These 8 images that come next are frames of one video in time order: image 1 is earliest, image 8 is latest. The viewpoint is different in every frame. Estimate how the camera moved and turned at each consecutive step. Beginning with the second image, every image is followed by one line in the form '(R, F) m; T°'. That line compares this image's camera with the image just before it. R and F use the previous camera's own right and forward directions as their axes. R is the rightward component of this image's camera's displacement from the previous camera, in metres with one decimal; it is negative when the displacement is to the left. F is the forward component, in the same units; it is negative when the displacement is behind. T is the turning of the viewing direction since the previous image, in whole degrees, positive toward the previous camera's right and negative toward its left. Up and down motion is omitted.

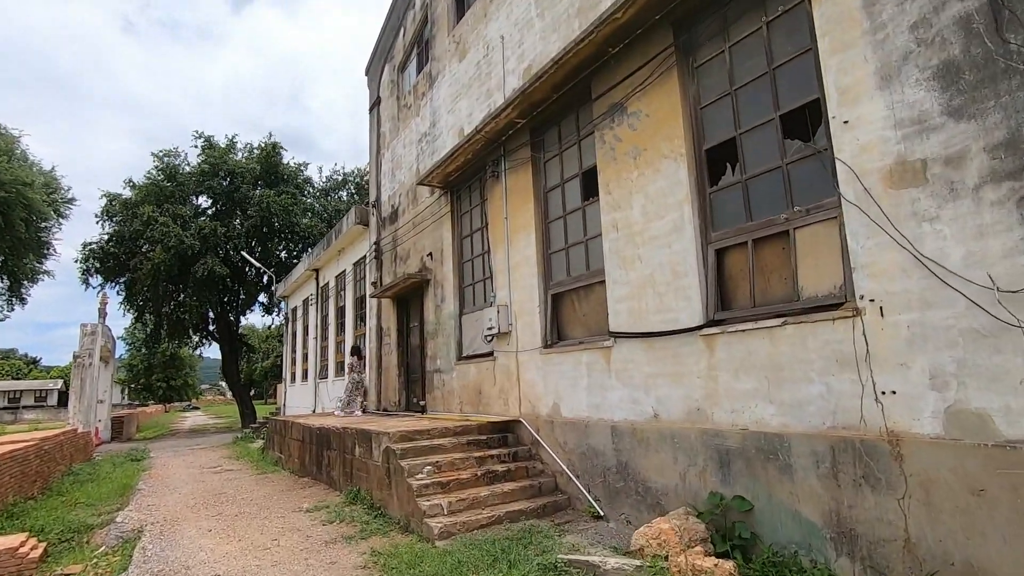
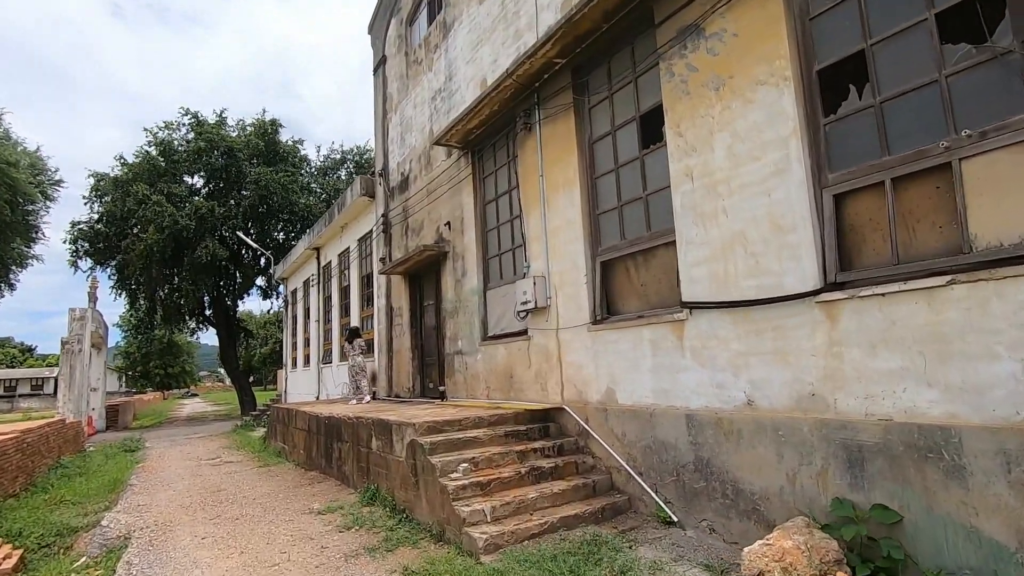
(-0.5, +1.0) m; 0°
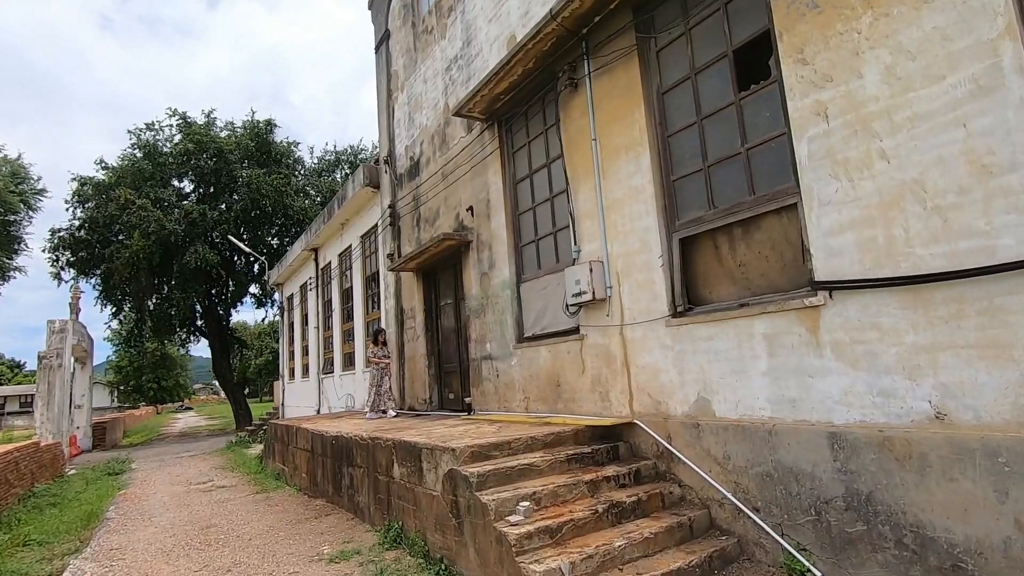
(-0.6, +1.3) m; +1°
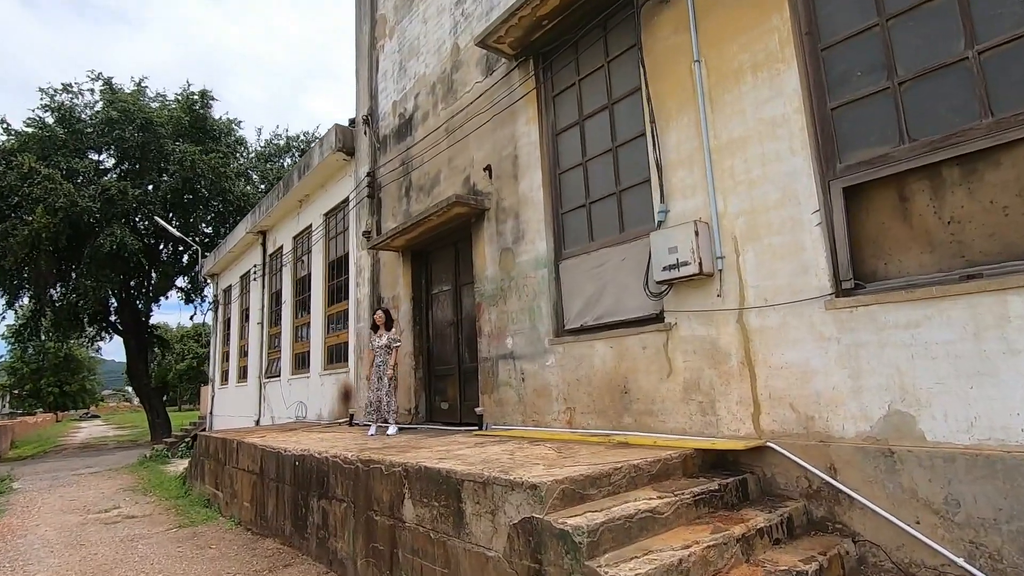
(-1.0, +1.7) m; +6°
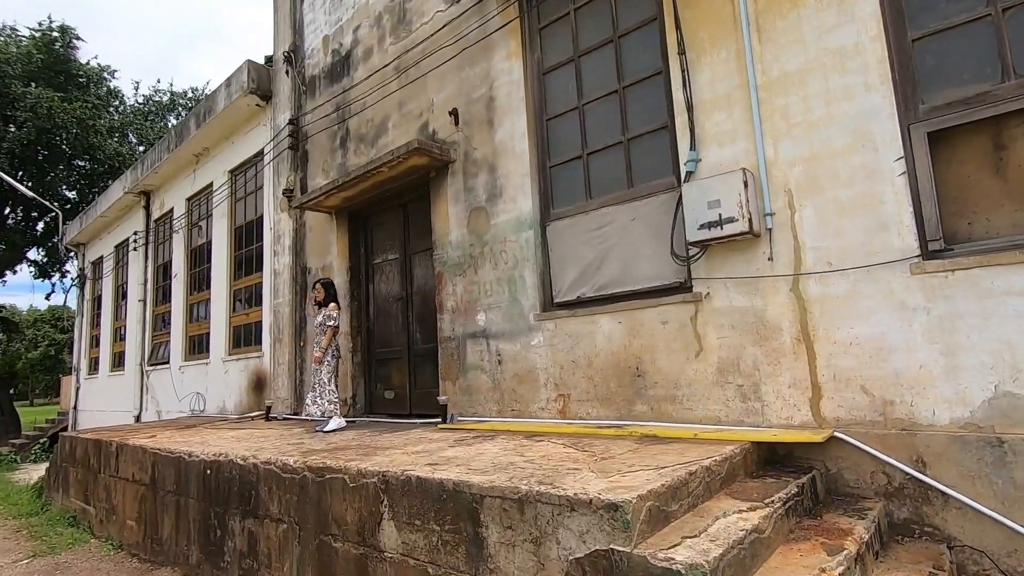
(-0.6, +1.0) m; +10°
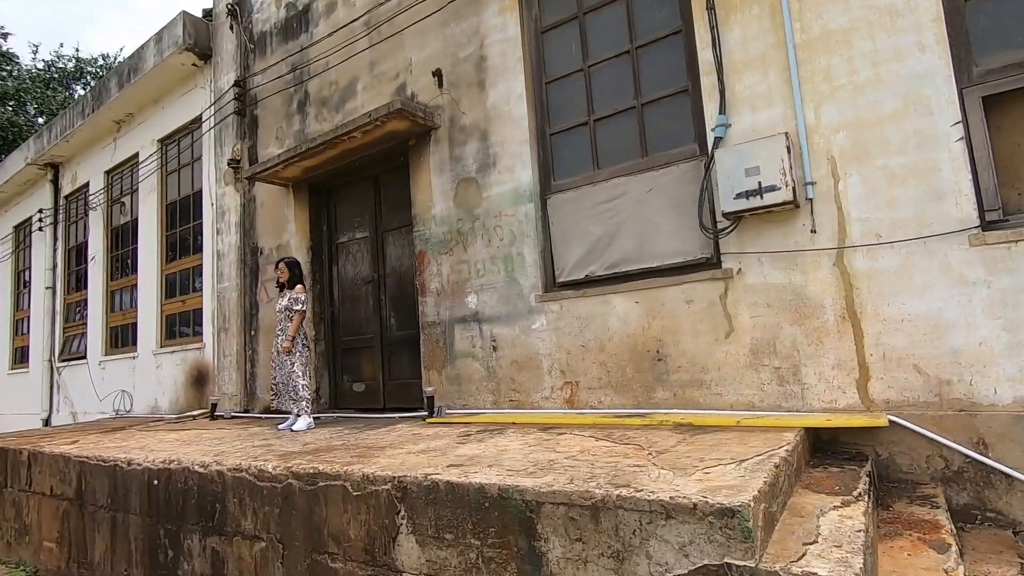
(-0.5, +0.5) m; +7°
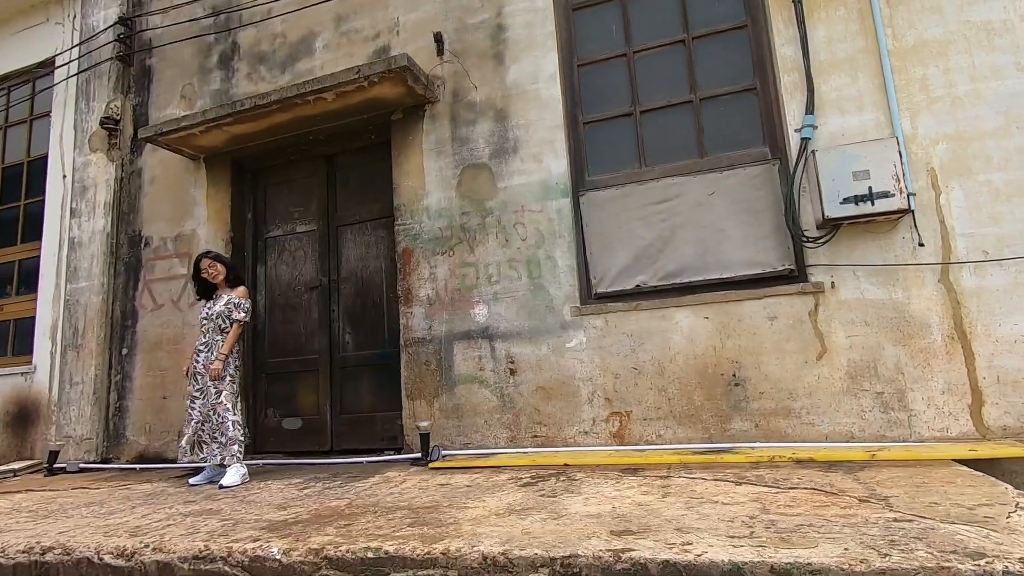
(-1.1, +0.9) m; +16°
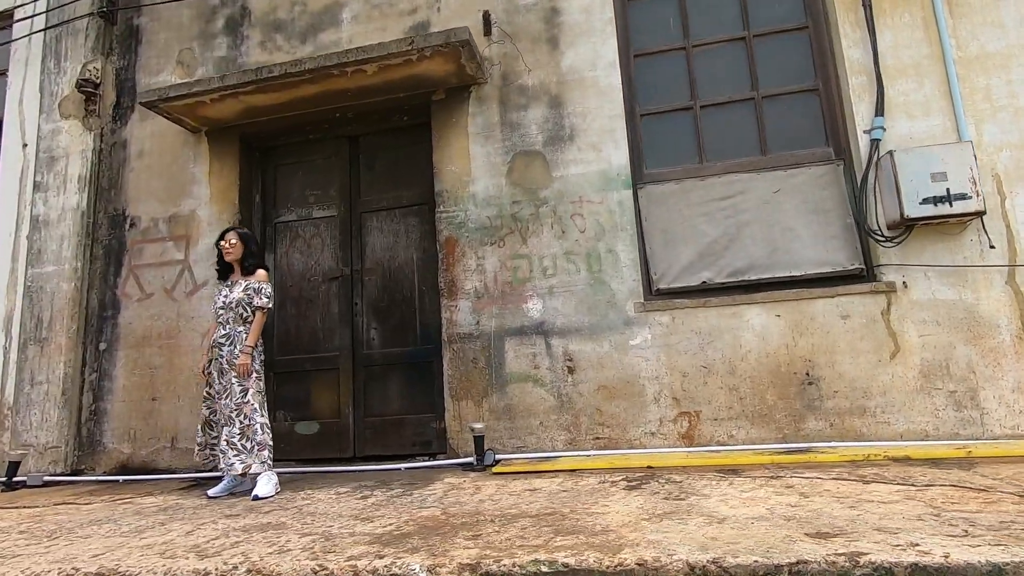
(-0.8, +0.3) m; +7°
